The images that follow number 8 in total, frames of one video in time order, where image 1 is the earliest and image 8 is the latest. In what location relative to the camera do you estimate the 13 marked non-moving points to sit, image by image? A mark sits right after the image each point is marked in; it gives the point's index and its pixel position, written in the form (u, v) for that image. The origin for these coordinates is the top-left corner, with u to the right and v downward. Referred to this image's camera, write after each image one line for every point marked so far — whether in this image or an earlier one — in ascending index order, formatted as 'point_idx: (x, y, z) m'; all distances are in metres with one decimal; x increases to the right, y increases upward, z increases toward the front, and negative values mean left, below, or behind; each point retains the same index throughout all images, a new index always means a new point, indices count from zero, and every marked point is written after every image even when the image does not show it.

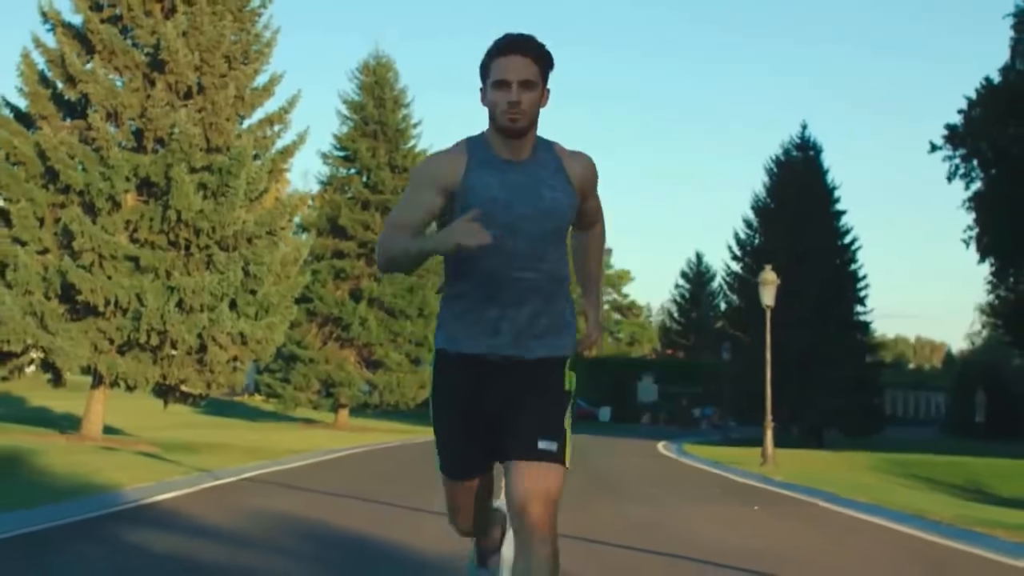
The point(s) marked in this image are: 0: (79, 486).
0: (-5.2, -2.4, +16.7) m
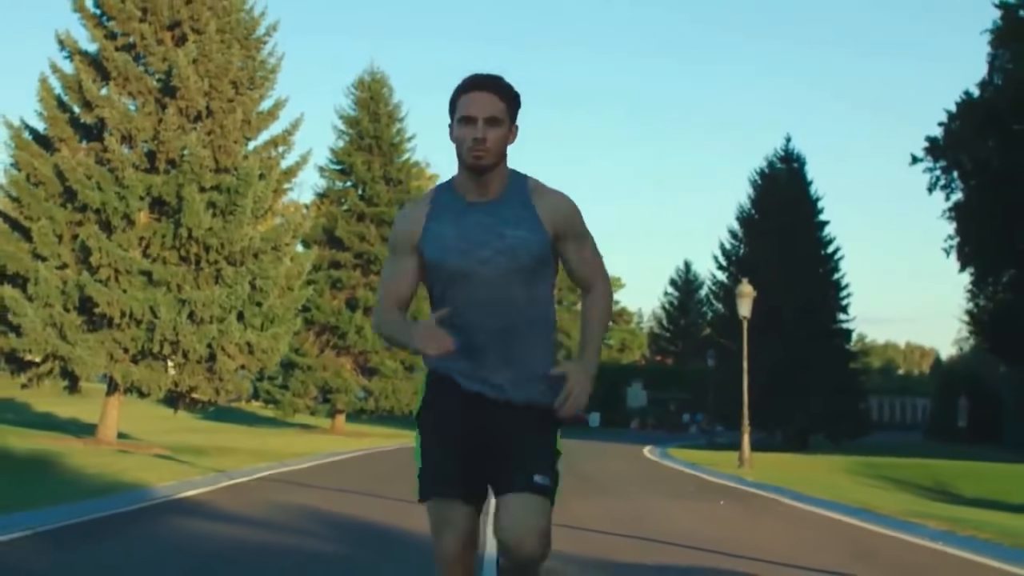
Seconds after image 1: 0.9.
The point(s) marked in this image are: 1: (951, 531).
0: (-5.3, -2.6, +18.4) m
1: (+4.7, -2.6, +14.6) m
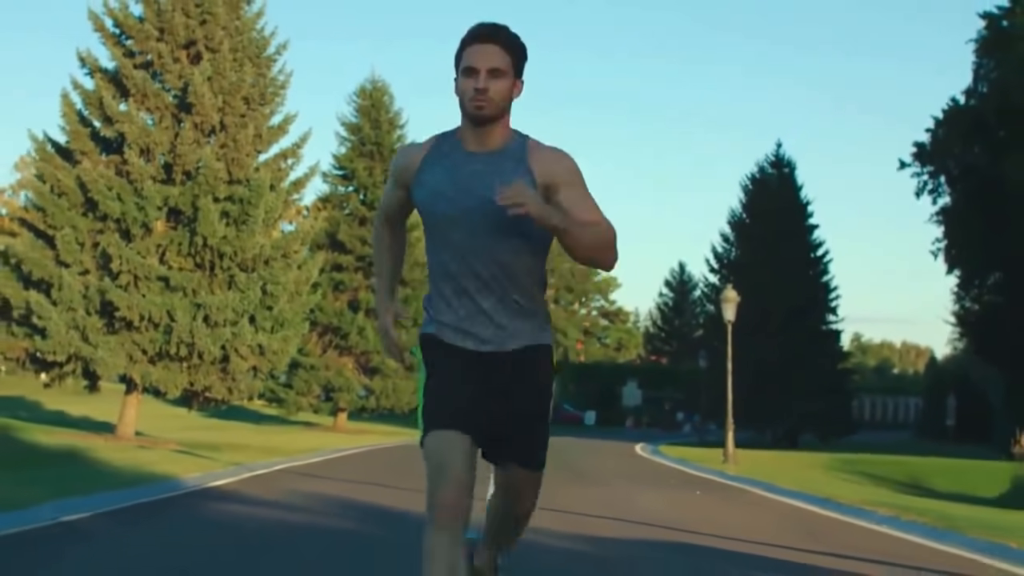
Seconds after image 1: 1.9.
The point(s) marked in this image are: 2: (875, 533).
0: (-5.4, -2.8, +20.2) m
1: (+4.6, -2.7, +16.4) m
2: (+3.9, -2.6, +14.7) m
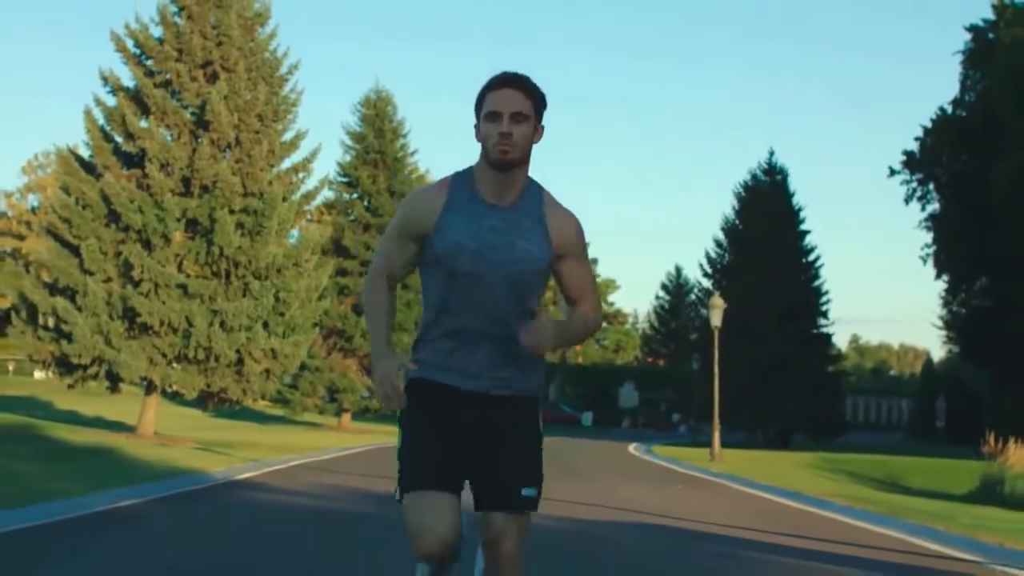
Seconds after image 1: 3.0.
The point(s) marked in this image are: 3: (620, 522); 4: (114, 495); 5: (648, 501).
0: (-5.4, -2.9, +22.0) m
1: (+4.6, -2.9, +18.3) m
2: (+3.9, -2.8, +16.5) m
3: (+1.2, -2.6, +15.6) m
4: (-4.9, -2.6, +17.0) m
5: (+1.9, -3.0, +19.3) m
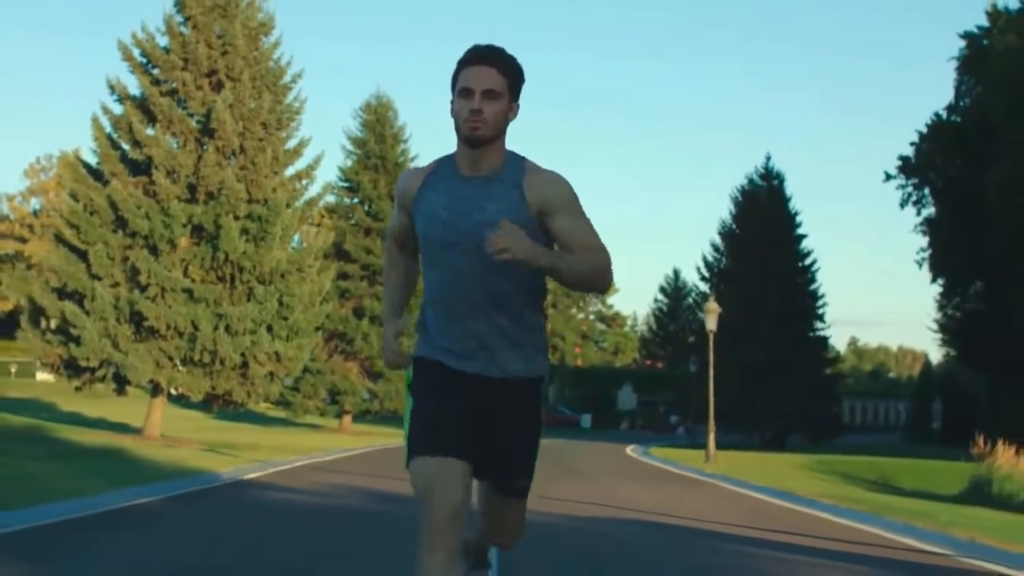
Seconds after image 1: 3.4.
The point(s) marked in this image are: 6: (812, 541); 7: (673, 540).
0: (-5.5, -3.0, +22.7) m
1: (+4.5, -3.0, +19.0) m
2: (+3.8, -2.9, +17.2) m
3: (+1.2, -2.7, +16.3) m
4: (-4.9, -2.6, +17.6) m
5: (+1.9, -3.1, +20.0) m
6: (+3.2, -2.7, +14.6) m
7: (+1.7, -2.6, +14.2) m
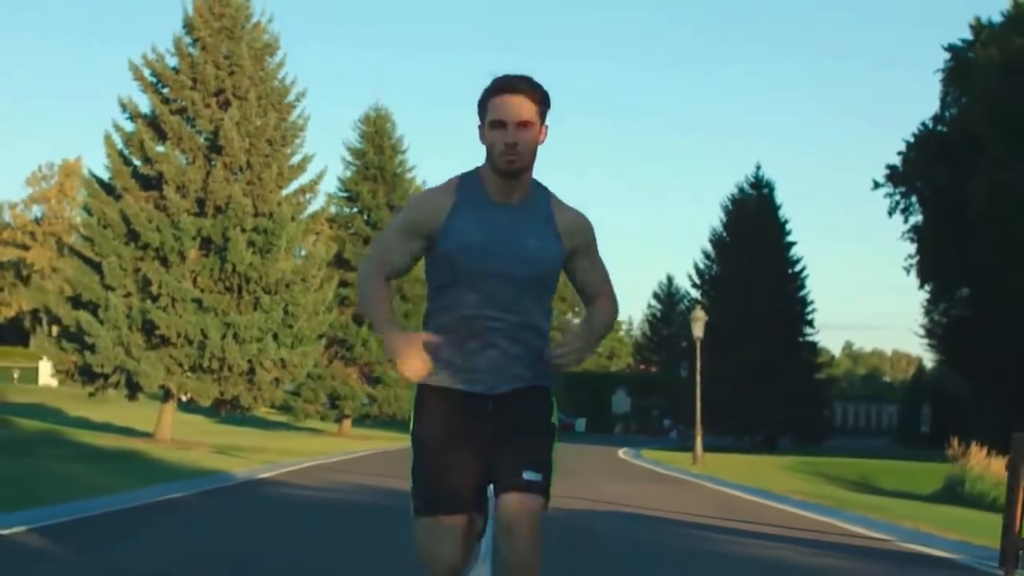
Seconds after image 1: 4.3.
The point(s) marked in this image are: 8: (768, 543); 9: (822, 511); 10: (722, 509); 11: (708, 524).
0: (-5.6, -3.2, +24.3) m
1: (+4.5, -3.2, +20.6) m
2: (+3.8, -3.1, +18.8) m
3: (+1.1, -2.9, +17.8) m
4: (-5.0, -2.8, +19.2) m
5: (+1.8, -3.3, +21.6) m
6: (+3.1, -2.8, +16.2) m
7: (+1.6, -2.8, +15.8) m
8: (+2.7, -2.7, +14.5) m
9: (+4.2, -3.0, +18.7) m
10: (+2.9, -3.1, +19.5) m
11: (+2.4, -2.9, +16.9) m
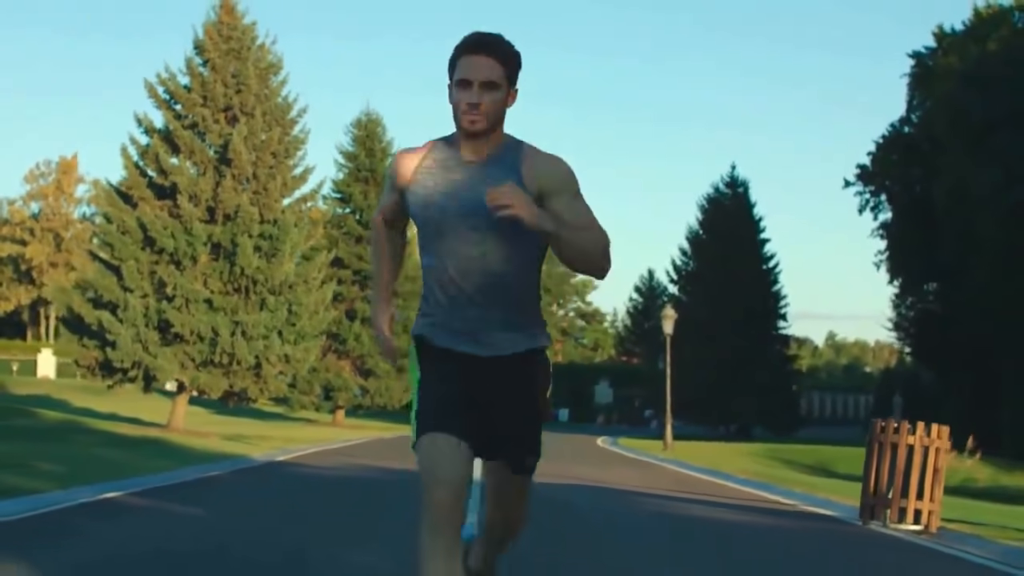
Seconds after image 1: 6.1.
0: (-5.9, -3.3, +27.5) m
1: (+4.2, -3.3, +23.9) m
2: (+3.5, -3.2, +22.1) m
3: (+0.9, -3.1, +21.1) m
4: (-5.3, -3.0, +22.4) m
5: (+1.5, -3.4, +24.9) m
6: (+2.9, -3.0, +19.5) m
7: (+1.4, -3.0, +19.1) m
8: (+2.5, -2.8, +17.7) m
9: (+4.0, -3.2, +22.0) m
10: (+2.7, -3.3, +22.8) m
11: (+2.2, -3.1, +20.2) m
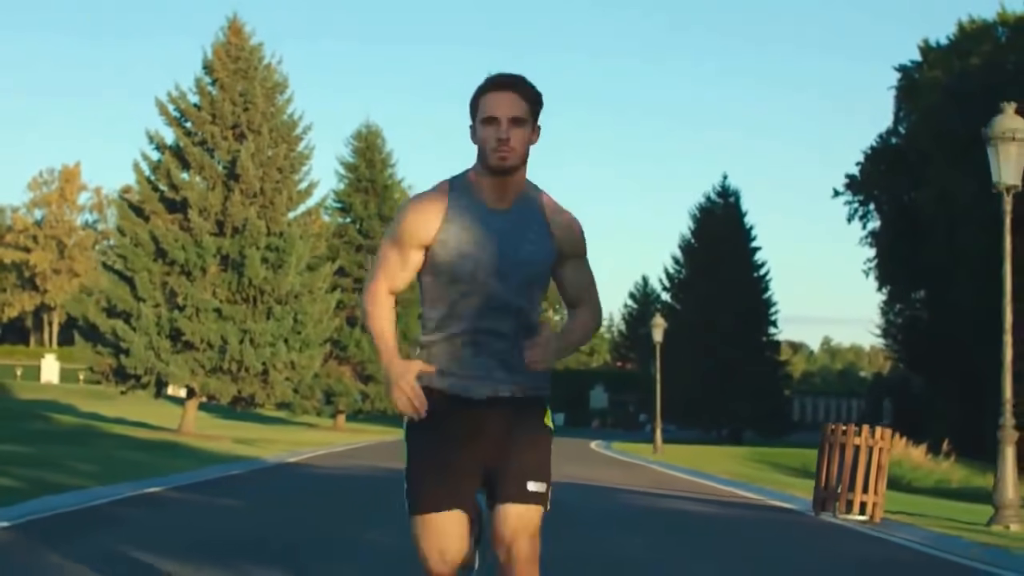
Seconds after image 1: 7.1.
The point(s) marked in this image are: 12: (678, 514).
0: (-6.0, -3.6, +29.2) m
1: (+4.1, -3.6, +25.6) m
2: (+3.4, -3.5, +23.9) m
3: (+0.8, -3.3, +22.8) m
4: (-5.3, -3.2, +24.1) m
5: (+1.4, -3.7, +26.6) m
6: (+2.8, -3.2, +21.2) m
7: (+1.3, -3.2, +20.8) m
8: (+2.4, -3.1, +19.5) m
9: (+3.9, -3.4, +23.8) m
10: (+2.6, -3.5, +24.5) m
11: (+2.1, -3.3, +21.9) m
12: (+2.1, -3.0, +18.1) m
